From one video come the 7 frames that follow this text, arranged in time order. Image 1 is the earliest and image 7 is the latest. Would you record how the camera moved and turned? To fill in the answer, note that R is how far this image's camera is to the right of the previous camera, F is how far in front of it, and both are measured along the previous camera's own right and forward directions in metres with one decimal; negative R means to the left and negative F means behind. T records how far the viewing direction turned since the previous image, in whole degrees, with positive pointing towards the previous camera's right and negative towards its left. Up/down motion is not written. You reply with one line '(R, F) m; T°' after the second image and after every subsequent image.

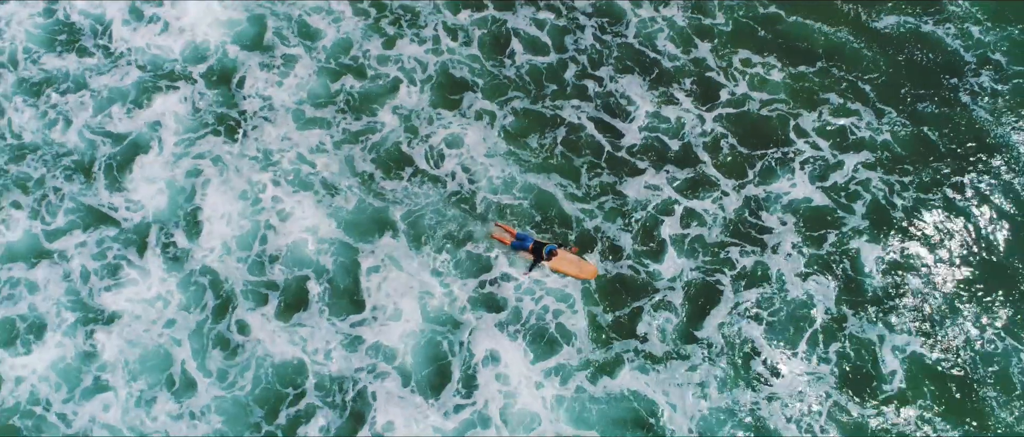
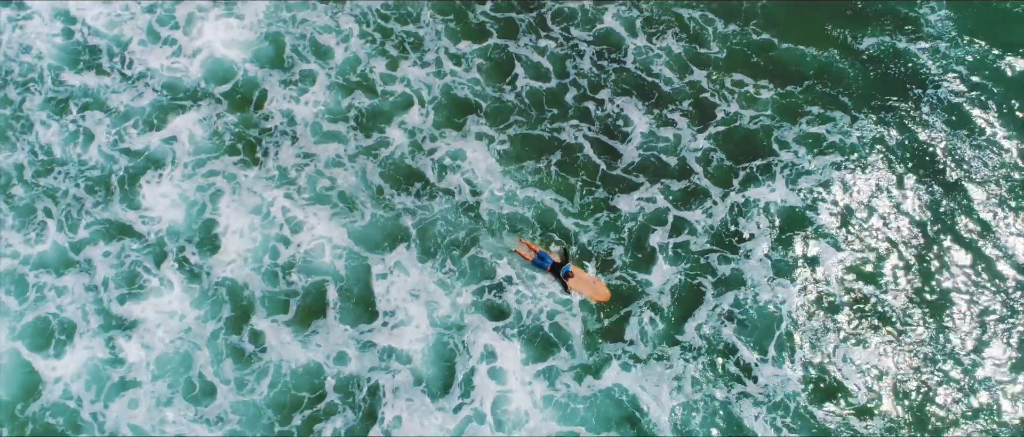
(+2.9, -0.5) m; -6°
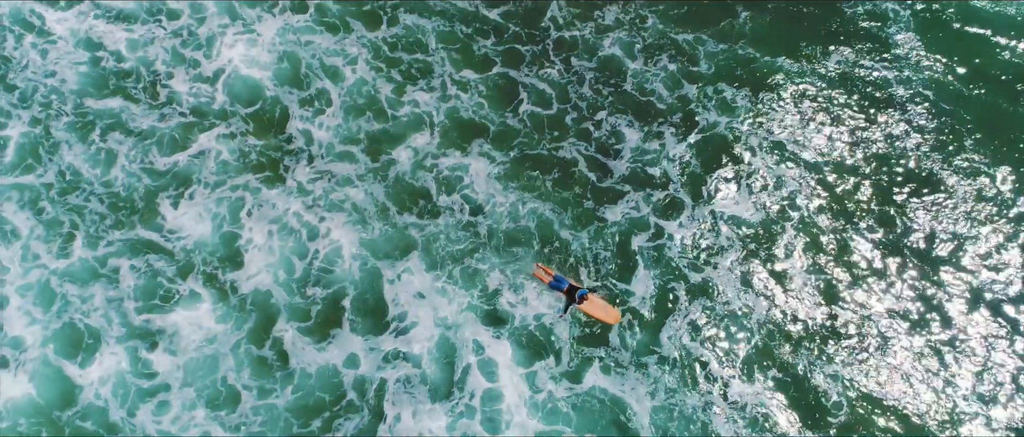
(-1.2, -2.5) m; +2°
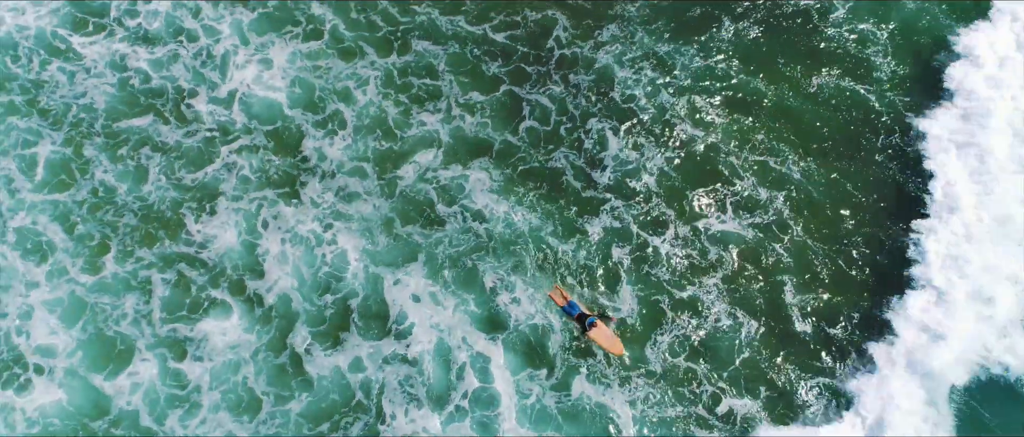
(-0.4, -2.6) m; +1°
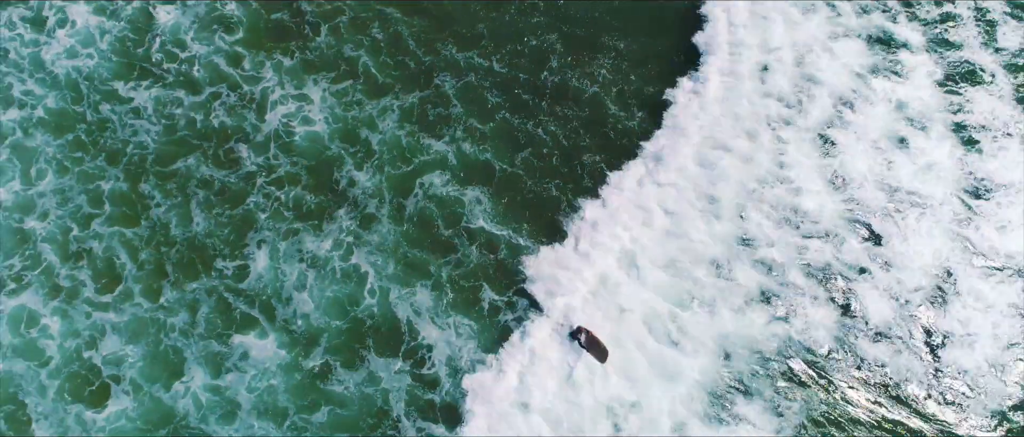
(+2.2, -4.6) m; -3°
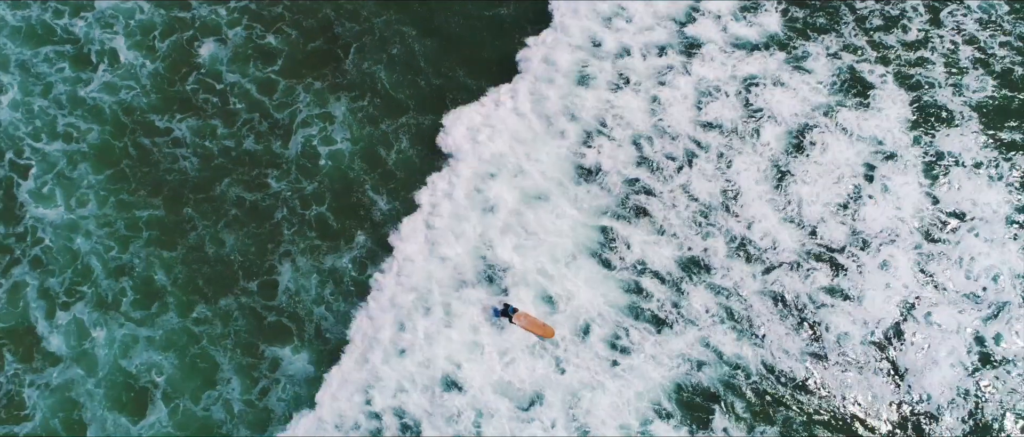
(+1.1, -3.6) m; -2°
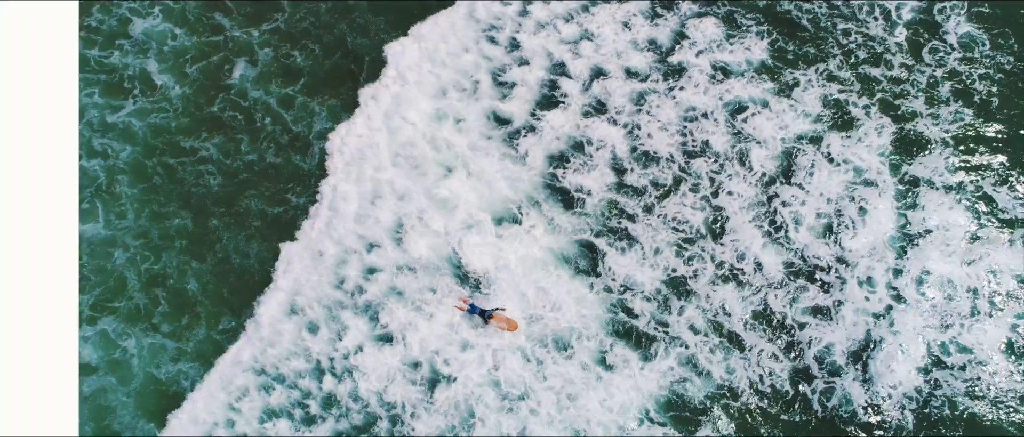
(+0.4, -3.1) m; -1°
